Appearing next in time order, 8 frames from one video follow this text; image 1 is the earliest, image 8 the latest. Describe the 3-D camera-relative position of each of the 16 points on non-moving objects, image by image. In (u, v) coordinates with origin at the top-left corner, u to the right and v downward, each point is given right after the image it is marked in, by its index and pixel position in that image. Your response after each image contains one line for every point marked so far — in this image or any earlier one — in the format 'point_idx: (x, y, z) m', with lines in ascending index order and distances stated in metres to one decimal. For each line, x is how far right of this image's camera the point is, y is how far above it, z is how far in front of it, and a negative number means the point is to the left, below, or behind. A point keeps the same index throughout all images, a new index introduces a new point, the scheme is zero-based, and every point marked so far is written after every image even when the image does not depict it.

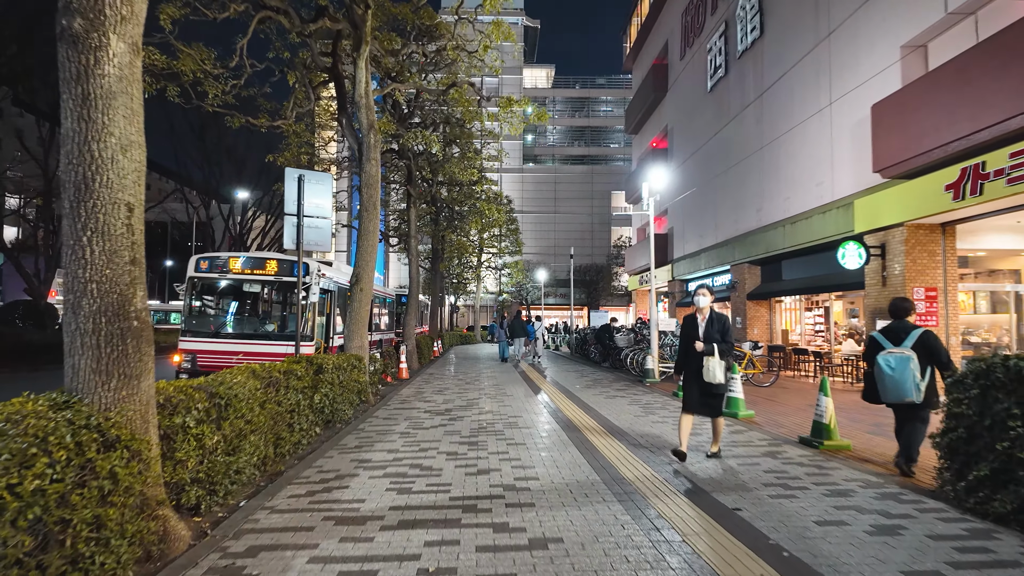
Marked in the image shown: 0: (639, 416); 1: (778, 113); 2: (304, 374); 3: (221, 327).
0: (+1.8, -1.8, +8.7) m
1: (+8.1, +5.3, +18.5) m
2: (-2.3, -1.0, +6.8) m
3: (-5.5, -0.7, +11.7) m
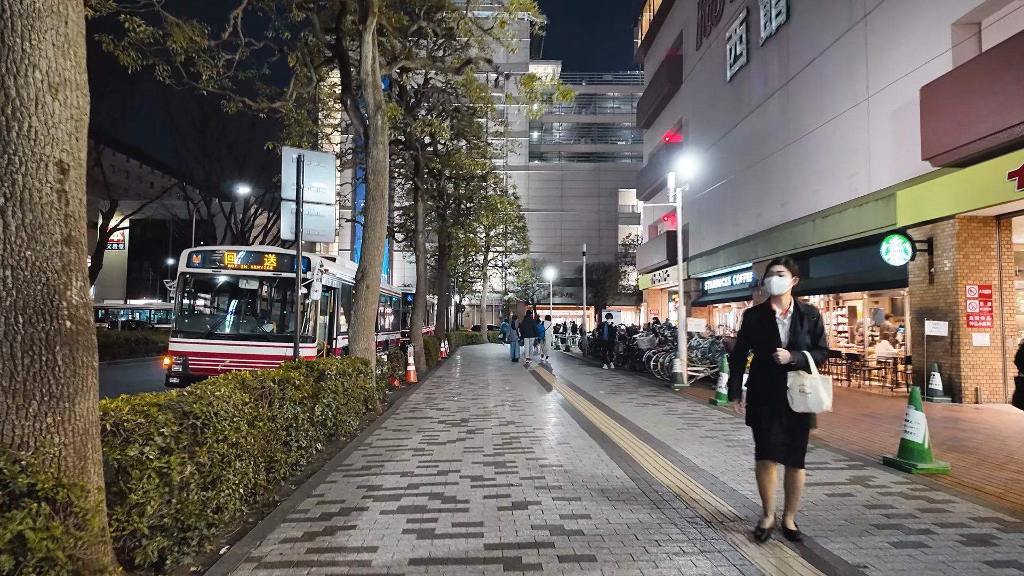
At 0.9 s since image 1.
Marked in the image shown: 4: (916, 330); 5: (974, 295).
0: (+2.1, -1.8, +7.7) m
1: (+8.5, +5.4, +17.5) m
2: (-2.0, -0.9, +5.9) m
3: (-5.2, -0.7, +10.8) m
4: (+8.9, -0.9, +13.2) m
5: (+9.3, -0.1, +12.0) m
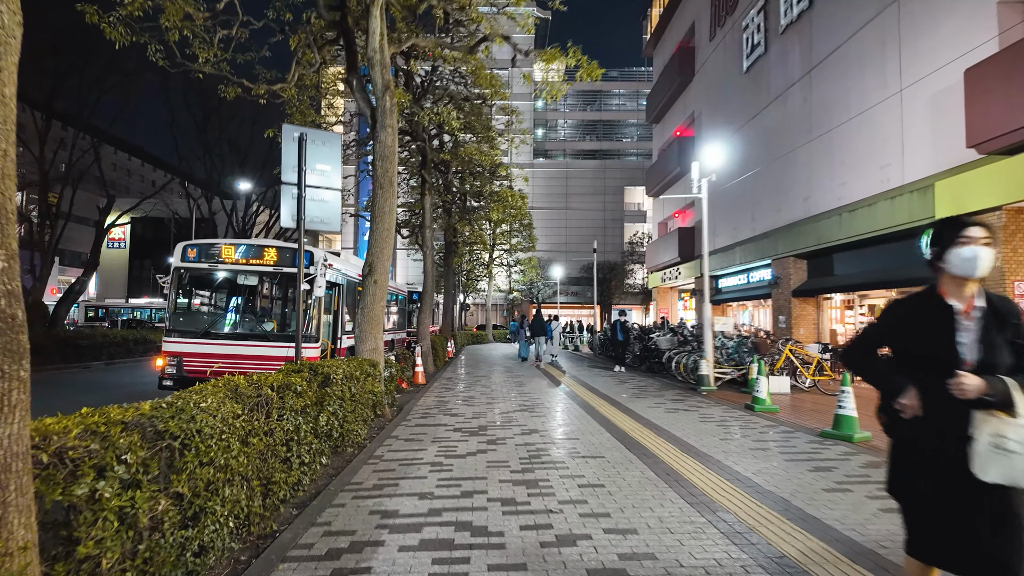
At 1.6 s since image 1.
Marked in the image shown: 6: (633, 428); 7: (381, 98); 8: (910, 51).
0: (+2.4, -1.7, +7.0) m
1: (+8.8, +5.5, +16.8) m
2: (-1.8, -0.9, +5.2) m
3: (-4.9, -0.6, +10.1) m
4: (+9.2, -0.8, +12.4) m
5: (+9.6, -0.1, +11.2) m
6: (+1.5, -1.8, +7.7) m
7: (-1.9, +2.8, +9.0) m
8: (+8.9, +5.3, +13.5) m
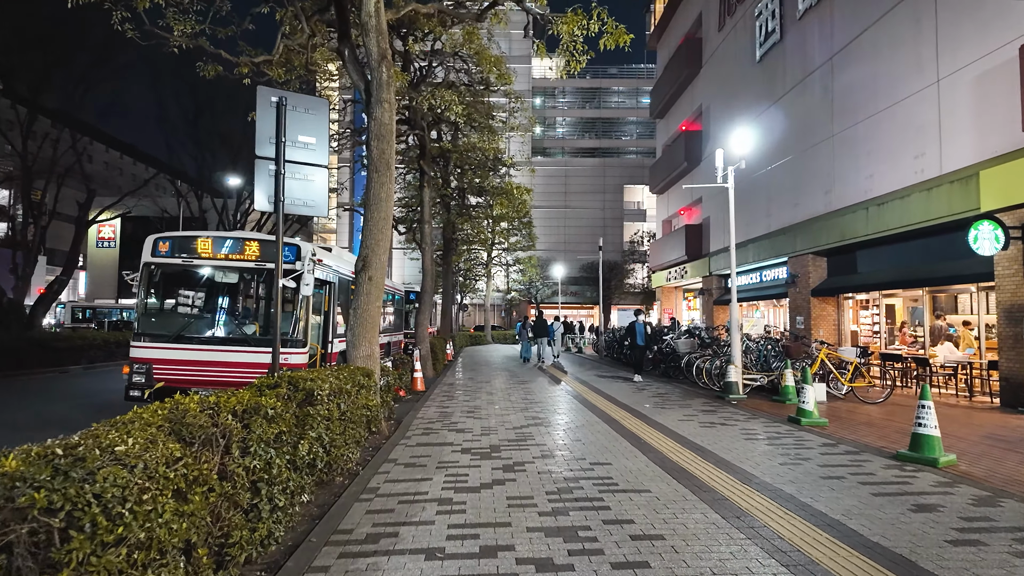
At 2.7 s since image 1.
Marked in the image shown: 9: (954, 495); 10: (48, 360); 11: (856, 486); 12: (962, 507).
0: (+2.6, -1.7, +5.9) m
1: (+8.9, +5.5, +15.8) m
2: (-1.6, -0.8, +4.1) m
3: (-4.7, -0.6, +9.0) m
4: (+9.3, -0.8, +11.4) m
5: (+9.7, 0.0, +10.2) m
6: (+1.7, -1.7, +6.7) m
7: (-1.8, +2.9, +8.0) m
8: (+9.0, +5.4, +12.5) m
9: (+3.4, -1.6, +4.6) m
10: (-14.8, -2.3, +19.3) m
11: (+2.8, -1.6, +4.9) m
12: (+3.2, -1.6, +4.3) m
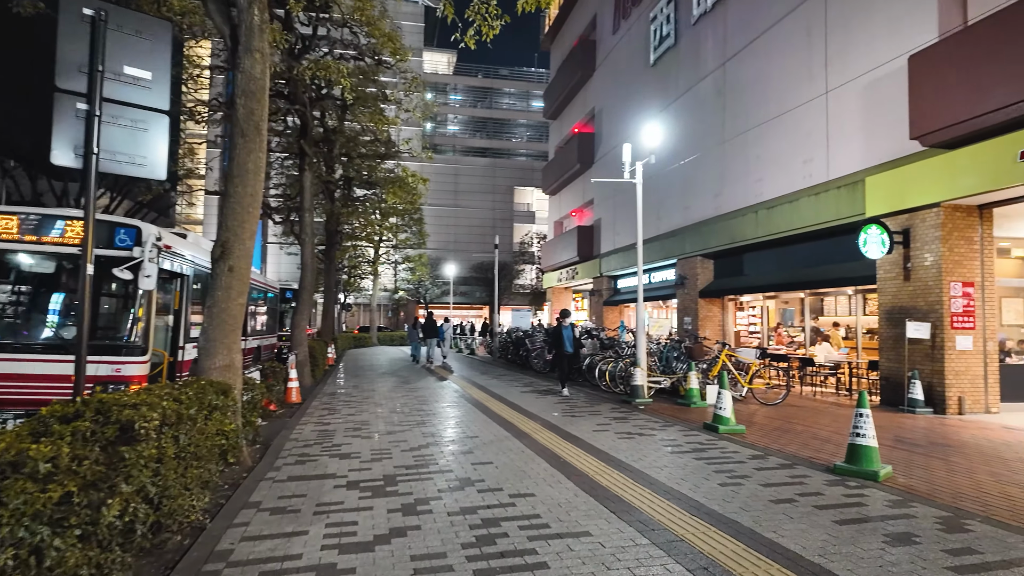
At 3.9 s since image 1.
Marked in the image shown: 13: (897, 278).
0: (+1.7, -1.7, +5.3) m
1: (+6.3, +5.4, +16.1) m
2: (-2.0, -0.8, +2.7) m
3: (-6.0, -0.5, +6.9) m
4: (+7.4, -0.9, +11.9) m
5: (+8.0, -0.1, +10.8) m
6: (+0.7, -1.7, +5.9) m
7: (-2.9, +2.9, +6.5) m
8: (+7.0, +5.3, +12.9) m
9: (+2.8, -1.6, +4.2) m
10: (-17.8, -2.1, +15.2) m
11: (+2.1, -1.6, +4.3) m
12: (+2.7, -1.5, +3.8) m
13: (+7.4, +0.2, +11.7) m
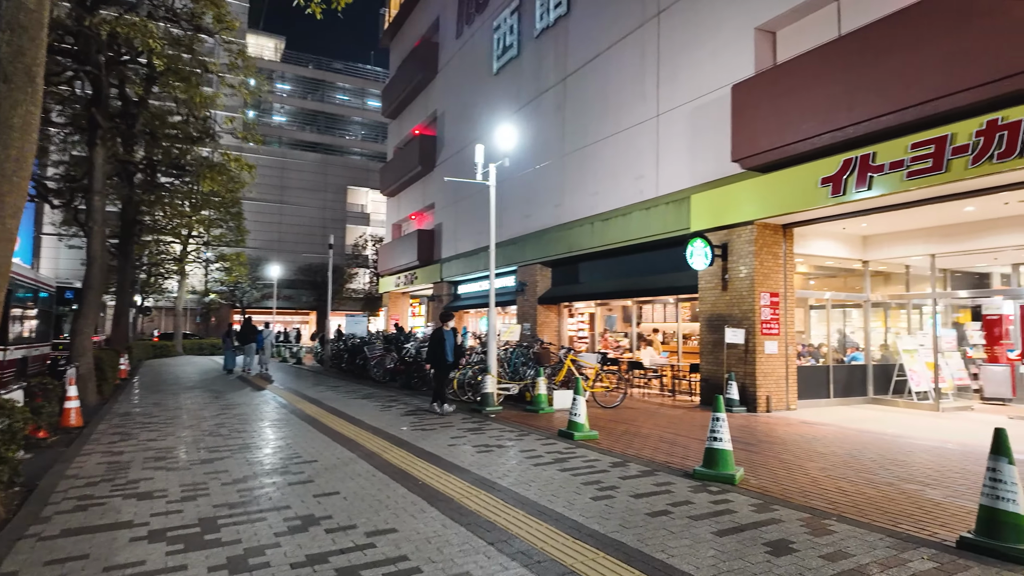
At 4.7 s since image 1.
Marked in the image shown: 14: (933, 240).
0: (+0.6, -1.7, +5.0) m
1: (+2.1, +5.2, +16.8) m
2: (-2.3, -0.7, +1.5) m
3: (-7.3, -0.4, +4.5) m
4: (+4.2, -1.1, +12.9) m
5: (+5.1, -0.3, +12.1) m
6: (-0.5, -1.7, +5.3) m
7: (-4.1, +3.0, +5.0) m
8: (+3.6, +5.1, +13.9) m
9: (+1.9, -1.6, +4.2) m
10: (-20.9, -1.8, +9.3) m
11: (+1.2, -1.6, +4.2) m
12: (+1.9, -1.6, +3.8) m
13: (+4.3, 0.0, +12.8) m
14: (+9.4, +1.1, +13.5) m
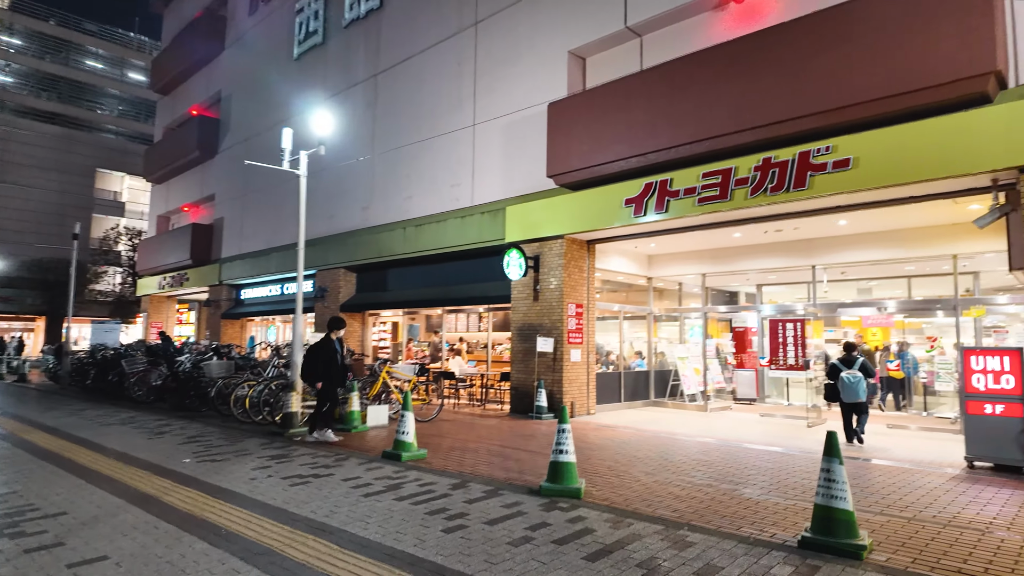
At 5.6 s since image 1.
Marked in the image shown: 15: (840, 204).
0: (-0.6, -1.7, +4.4) m
1: (-3.0, +5.0, +16.1) m
2: (-2.1, -0.6, +0.2) m
3: (-7.8, -0.2, +1.3) m
4: (+0.2, -1.3, +13.1) m
5: (+1.3, -0.5, +12.6) m
6: (-1.8, -1.7, +4.3) m
7: (-4.9, +3.1, +2.9) m
8: (-0.5, +4.9, +13.9) m
9: (+0.9, -1.7, +4.1) m
10: (-22.3, -1.2, +1.2) m
11: (+0.3, -1.7, +3.8) m
12: (+1.0, -1.6, +3.7) m
13: (+0.4, -0.2, +13.0) m
14: (+4.9, +0.7, +15.5) m
15: (+5.2, +1.3, +9.7) m
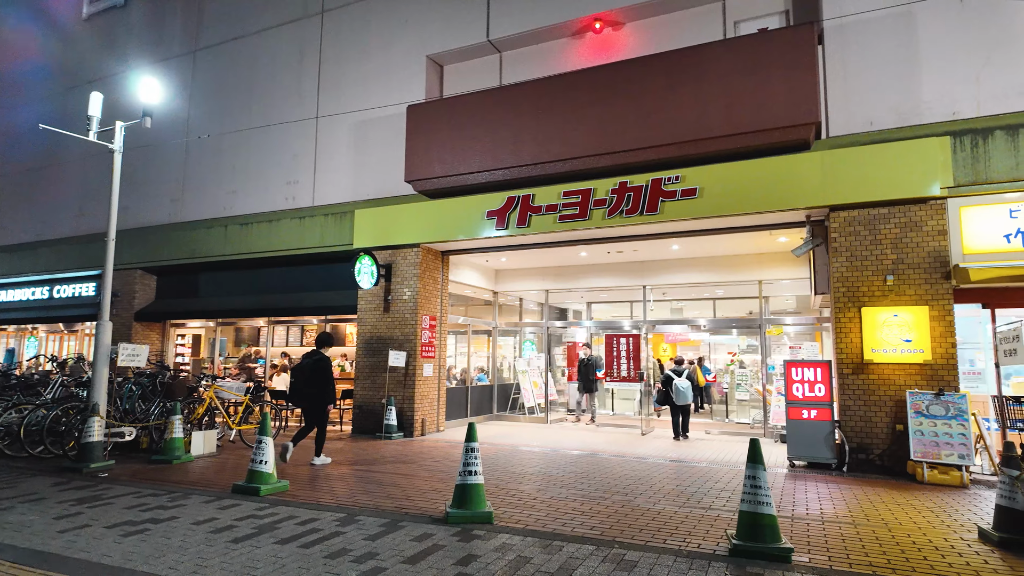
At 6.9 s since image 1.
0: (-1.1, -1.7, +3.7) m
1: (-6.7, +4.9, +14.3) m
2: (-1.2, -0.5, -0.7) m
3: (-6.9, +0.2, -1.4) m
4: (-3.0, -1.5, +12.2) m
5: (-1.7, -0.8, +12.1) m
6: (-2.1, -1.7, +3.2) m
7: (-4.6, +3.3, +1.1) m
8: (-3.7, +4.7, +13.0) m
9: (+0.4, -1.7, +3.9) m
10: (-20.7, -0.3, -5.9) m
11: (-0.1, -1.7, +3.4) m
12: (+0.7, -1.7, +3.5) m
13: (-2.7, -0.4, +12.2) m
14: (+0.9, +0.2, +15.9) m
15: (+3.0, +1.0, +10.6) m
